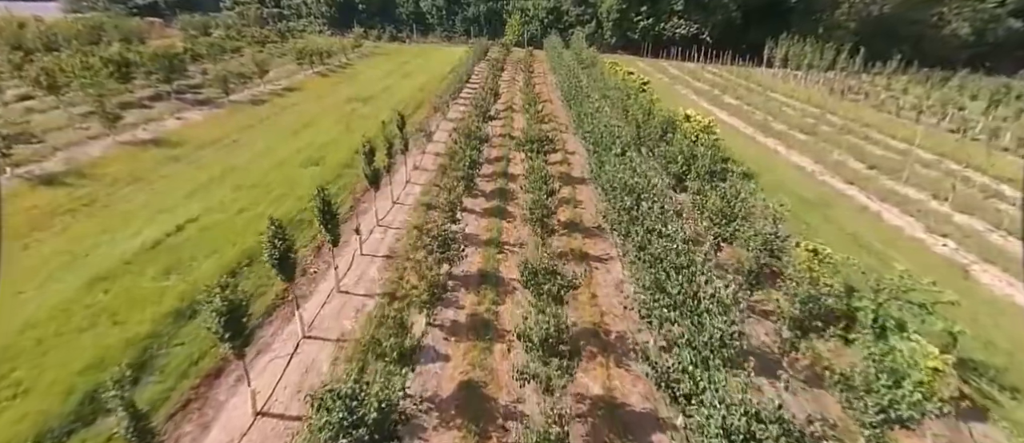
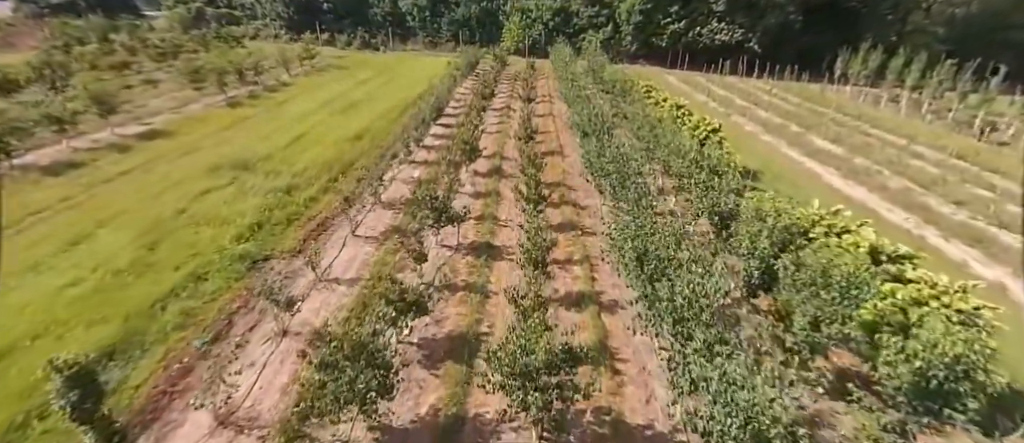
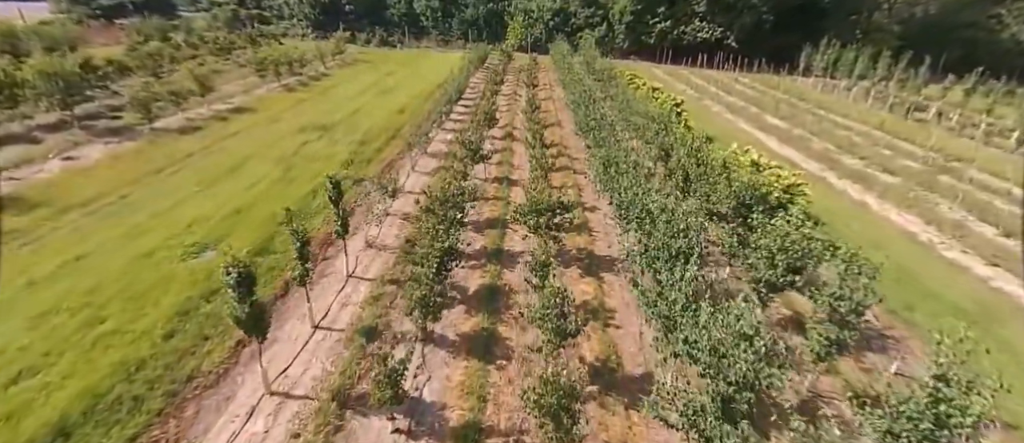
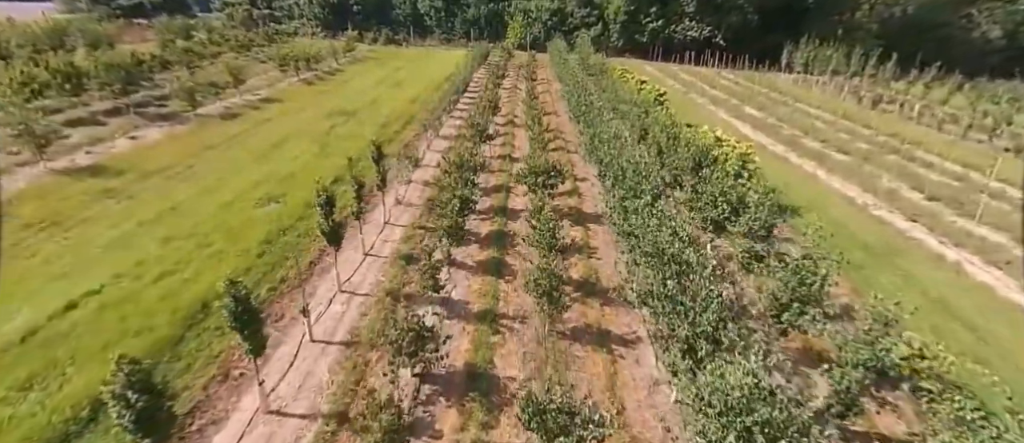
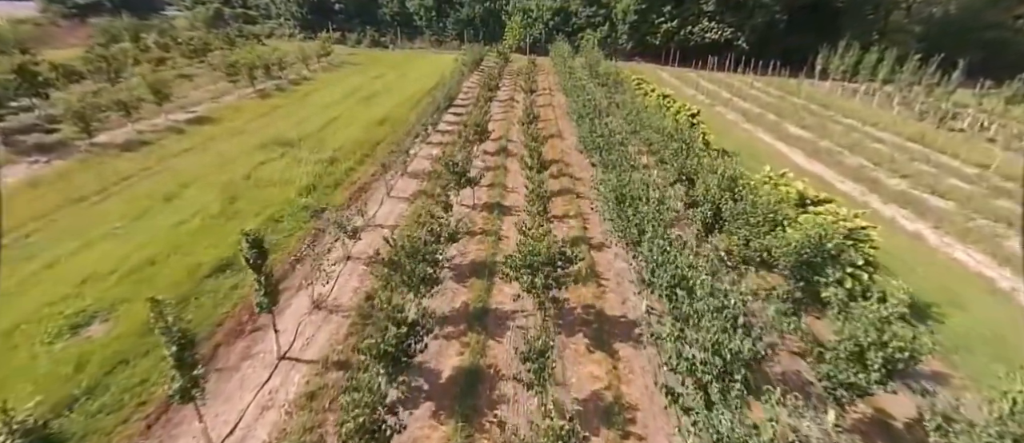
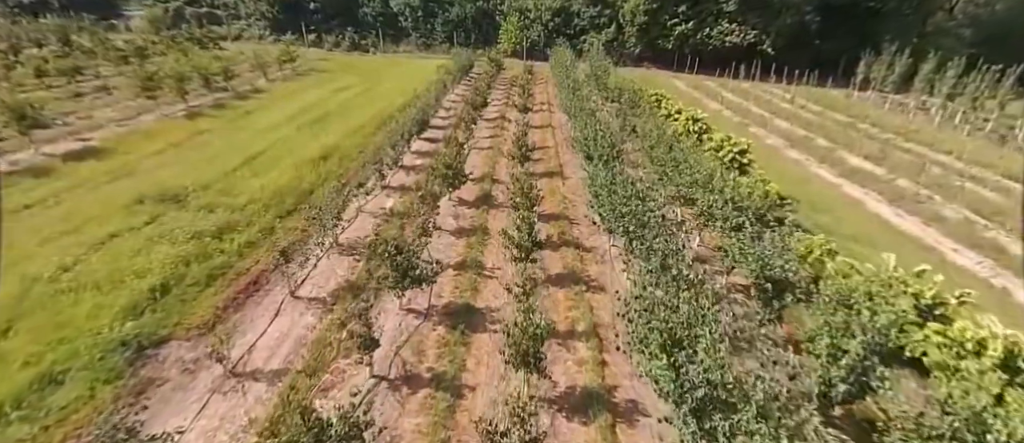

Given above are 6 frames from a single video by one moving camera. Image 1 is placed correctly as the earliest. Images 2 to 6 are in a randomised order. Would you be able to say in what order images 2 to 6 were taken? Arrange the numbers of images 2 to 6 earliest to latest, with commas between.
4, 3, 5, 2, 6
